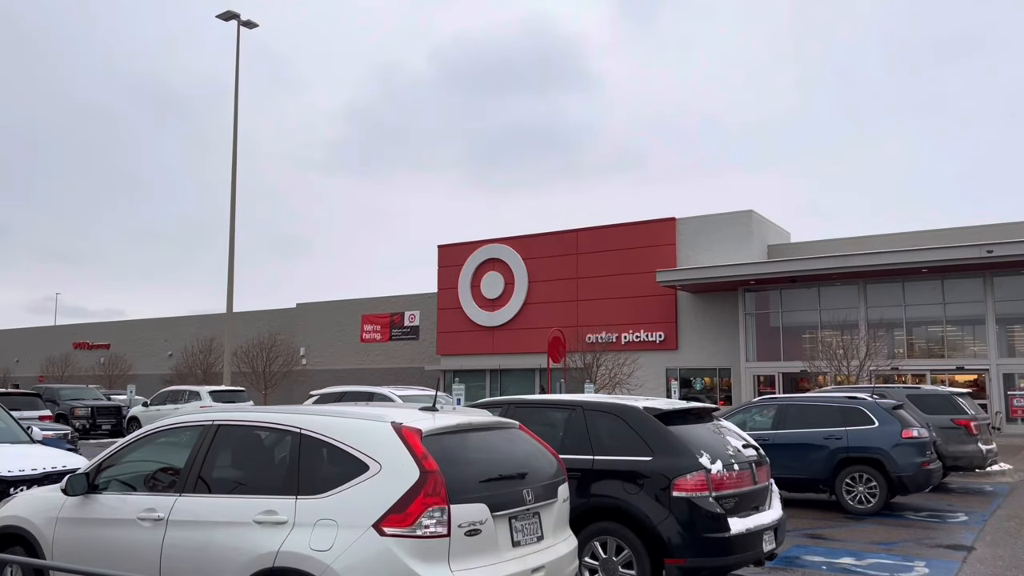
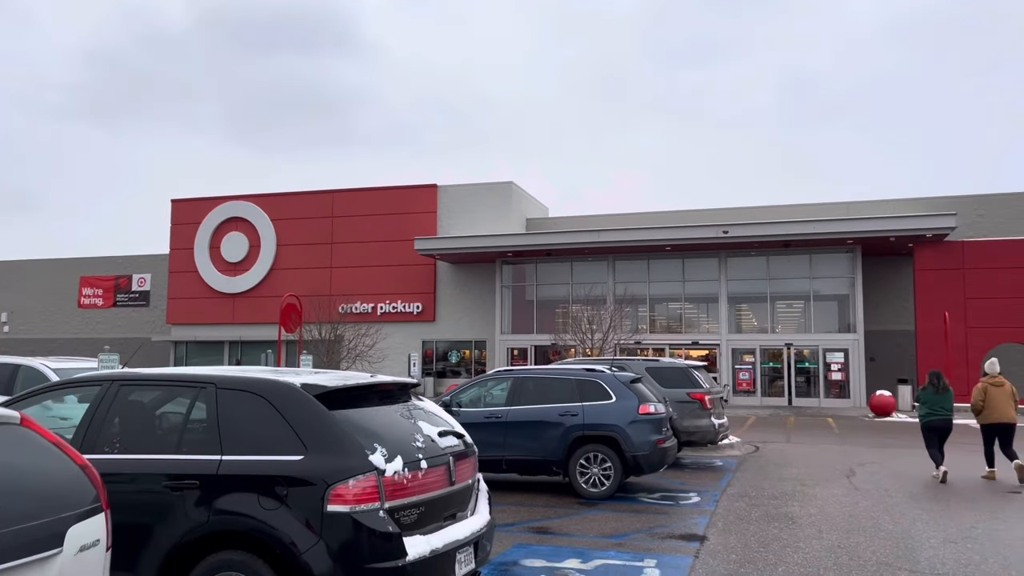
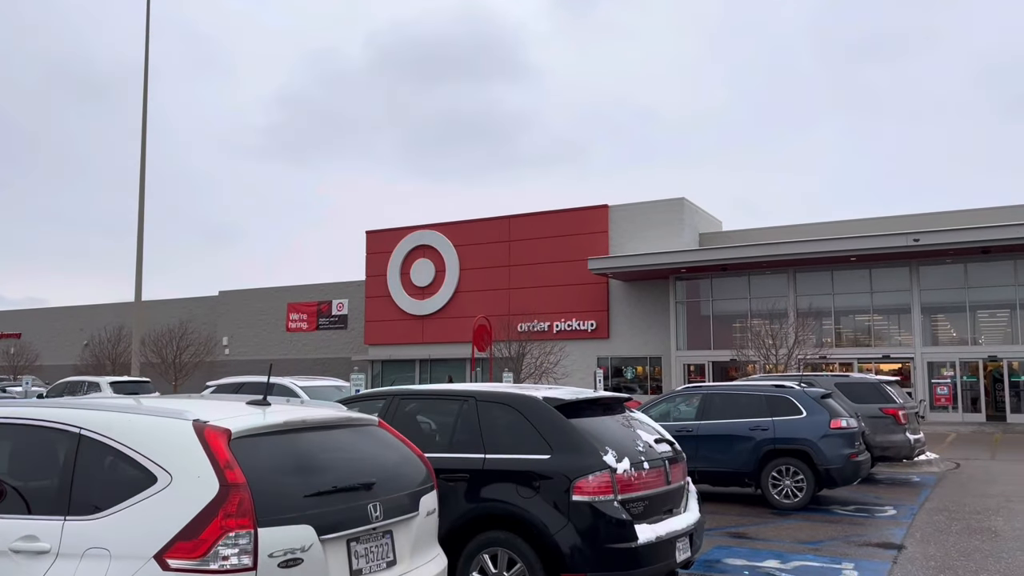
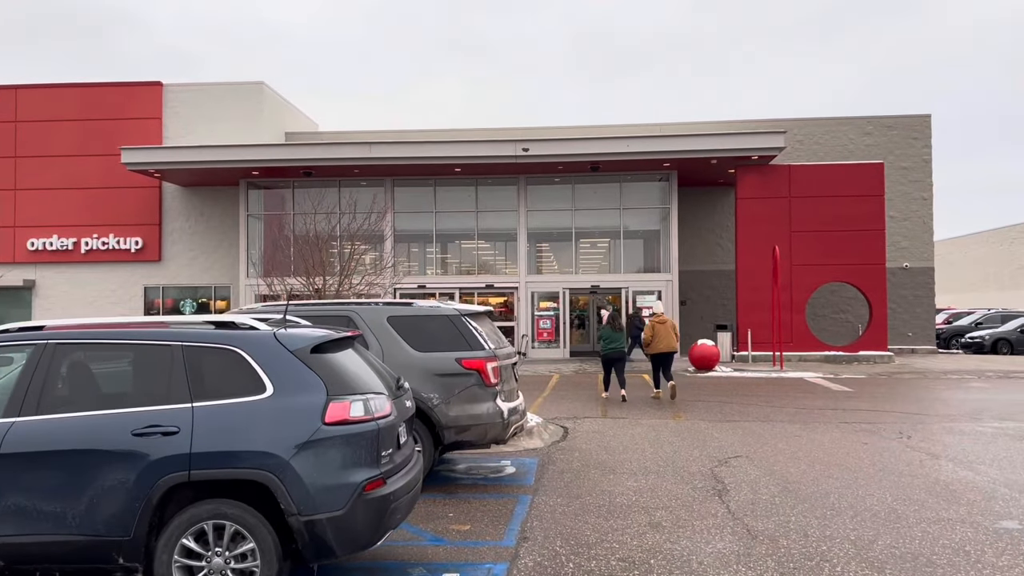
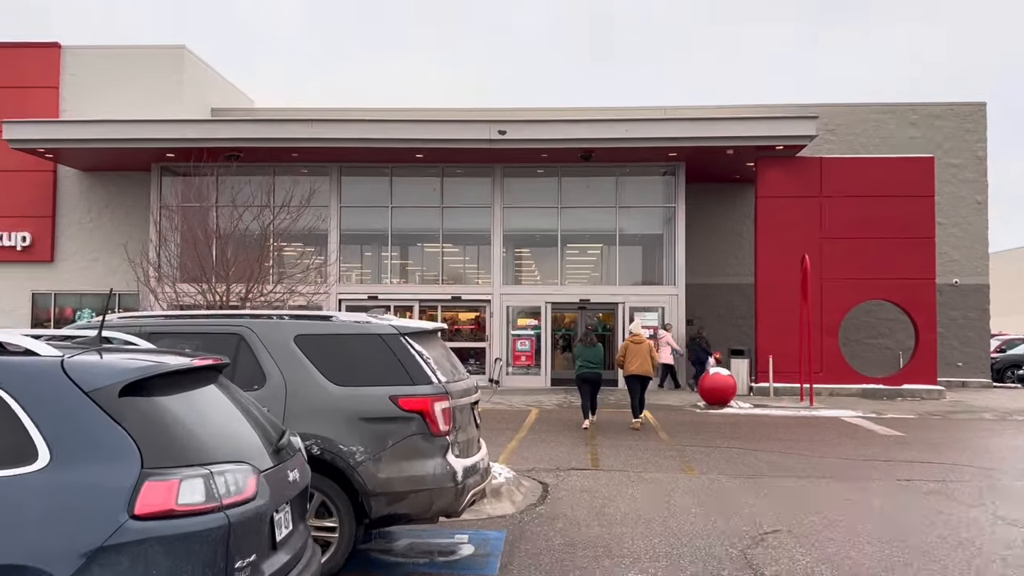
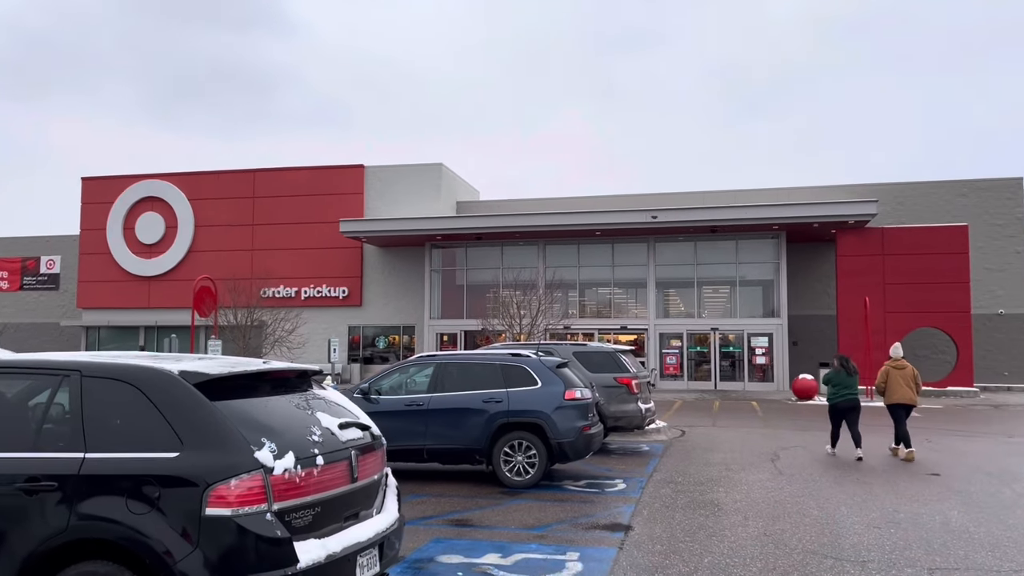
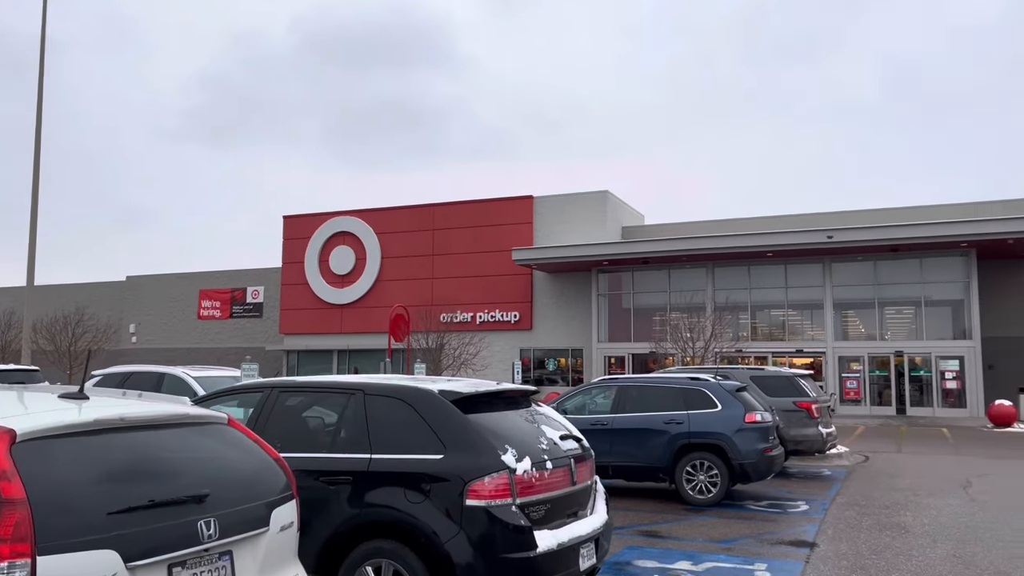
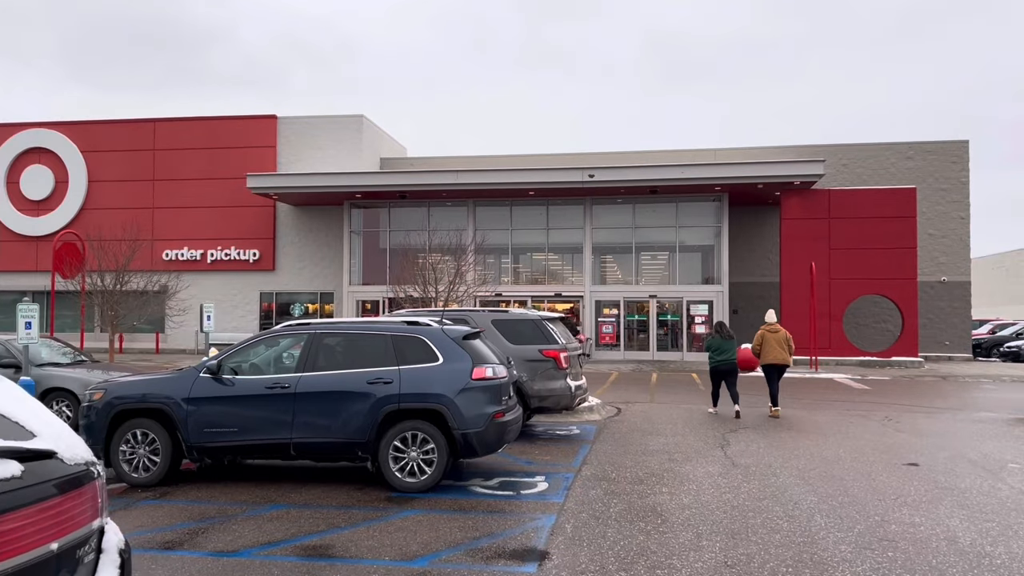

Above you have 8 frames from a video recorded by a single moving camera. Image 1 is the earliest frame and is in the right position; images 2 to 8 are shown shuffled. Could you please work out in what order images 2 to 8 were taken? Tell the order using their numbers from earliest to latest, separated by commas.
3, 7, 2, 6, 8, 4, 5
